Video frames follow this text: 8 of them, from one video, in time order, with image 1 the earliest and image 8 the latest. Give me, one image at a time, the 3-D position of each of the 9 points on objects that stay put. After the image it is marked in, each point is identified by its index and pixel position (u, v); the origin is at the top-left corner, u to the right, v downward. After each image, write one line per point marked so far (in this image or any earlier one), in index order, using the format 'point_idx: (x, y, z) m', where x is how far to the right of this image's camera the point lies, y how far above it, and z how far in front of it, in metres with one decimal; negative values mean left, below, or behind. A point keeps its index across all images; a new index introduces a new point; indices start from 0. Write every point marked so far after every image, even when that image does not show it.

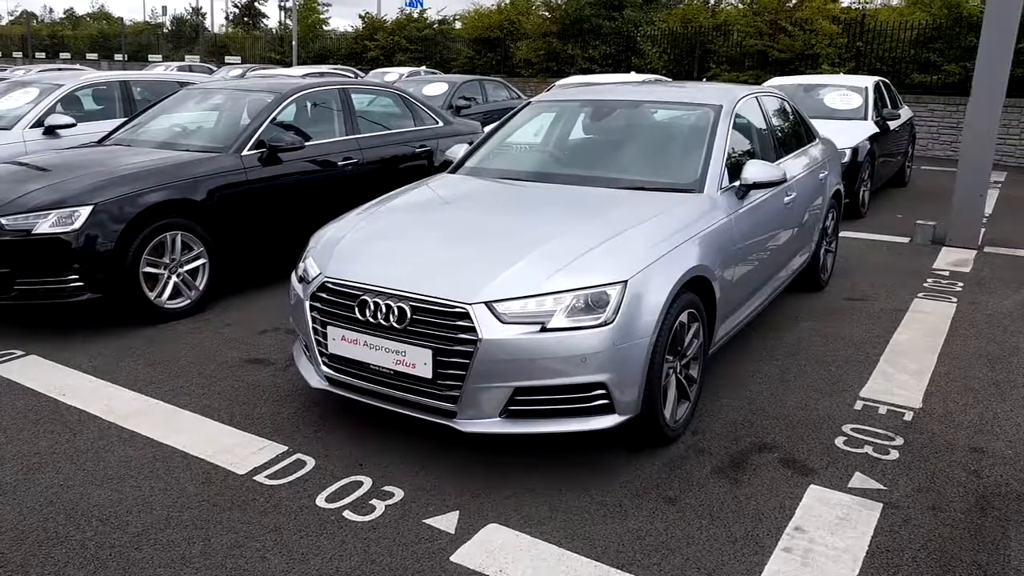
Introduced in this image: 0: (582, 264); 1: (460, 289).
0: (+0.3, +0.1, +3.2) m
1: (-0.2, 0.0, +3.1) m
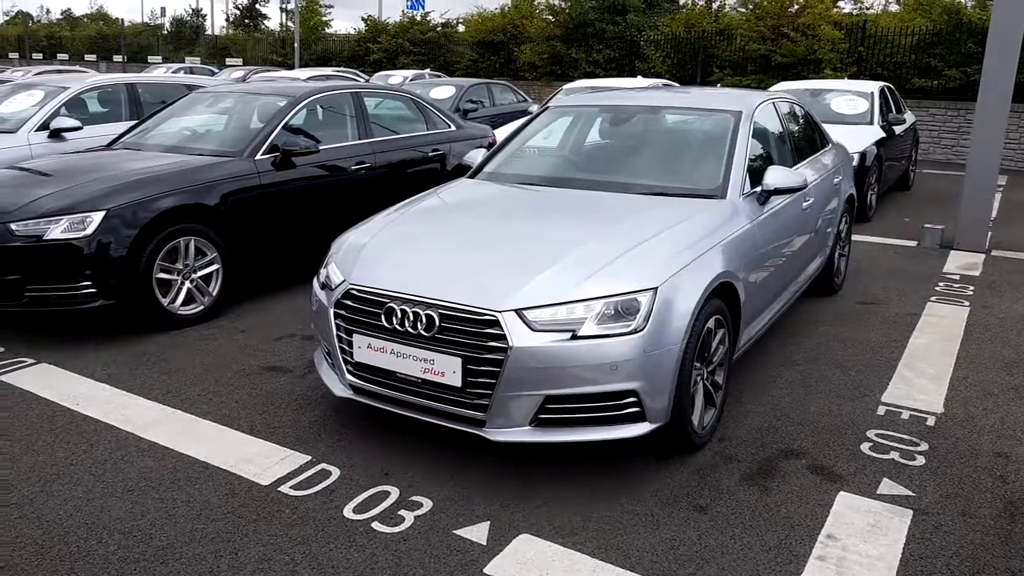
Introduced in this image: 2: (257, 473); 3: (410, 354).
0: (+0.4, +0.1, +3.2) m
1: (-0.1, 0.0, +3.1) m
2: (-1.1, -0.8, +3.4) m
3: (-0.4, -0.3, +3.2) m
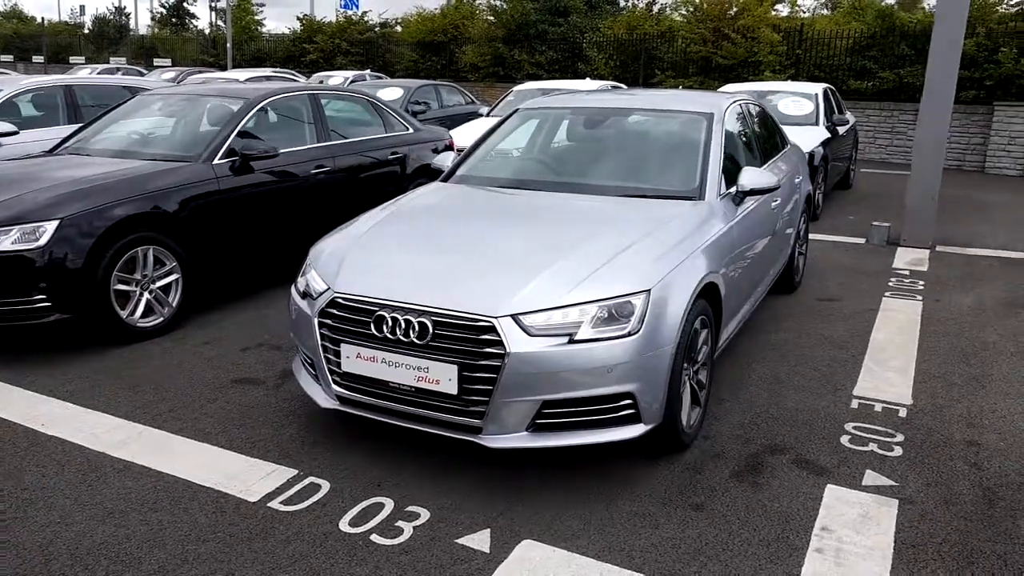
0: (+0.4, 0.0, +3.2) m
1: (-0.1, -0.1, +3.1) m
2: (-1.1, -0.8, +3.3) m
3: (-0.4, -0.3, +3.1) m
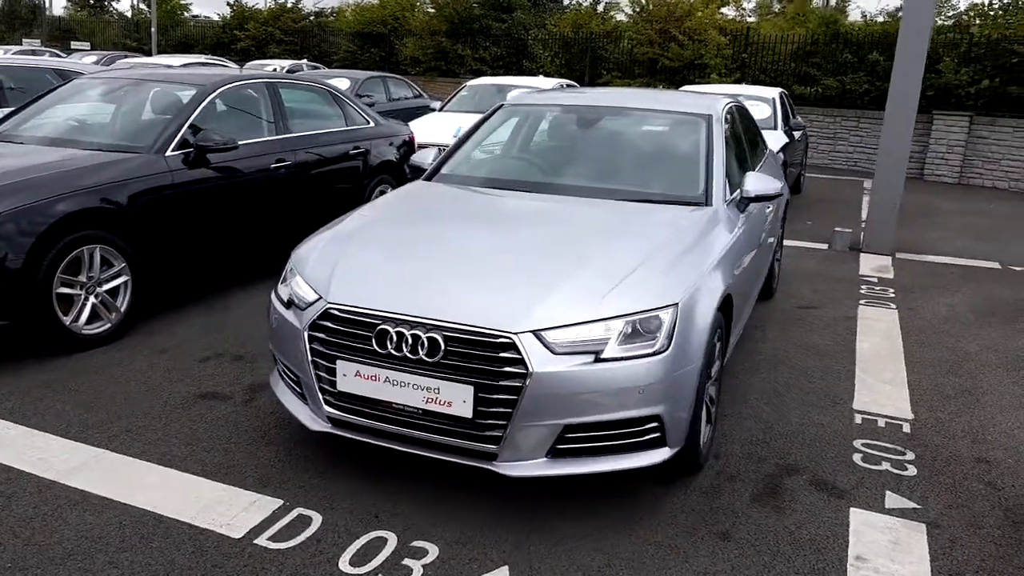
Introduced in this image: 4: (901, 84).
0: (+0.4, 0.0, +3.0) m
1: (0.0, -0.1, +2.8) m
2: (-1.0, -0.8, +2.9) m
3: (-0.4, -0.3, +2.8) m
4: (+3.7, +1.9, +7.7) m
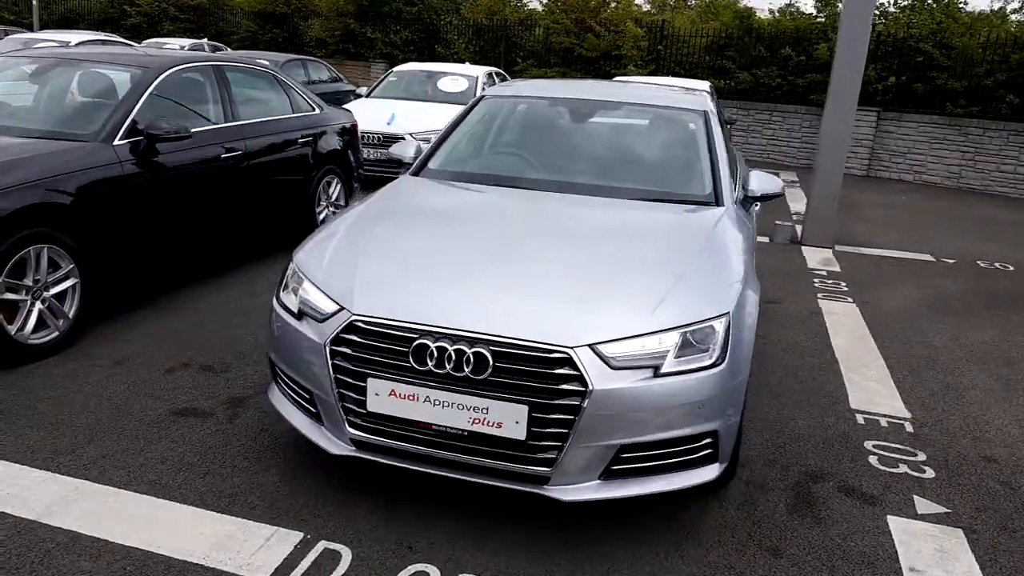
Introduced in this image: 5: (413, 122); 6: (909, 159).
0: (+0.6, 0.0, +2.8) m
1: (+0.1, -0.1, +2.6) m
2: (-0.9, -0.9, +2.6) m
3: (-0.2, -0.4, +2.6) m
4: (+3.2, +2.0, +7.9) m
5: (-1.2, +2.0, +9.6) m
6: (+6.7, +2.2, +13.7) m
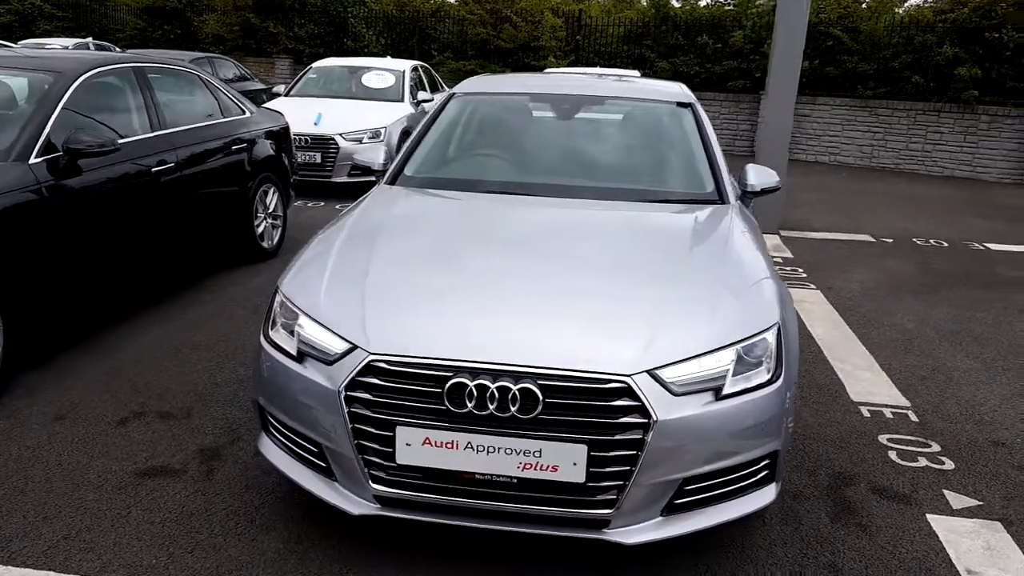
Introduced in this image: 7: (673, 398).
0: (+0.7, -0.1, +2.6) m
1: (+0.3, -0.2, +2.3) m
2: (-0.7, -1.0, +2.2) m
3: (0.0, -0.4, +2.3) m
4: (+2.6, +2.1, +7.9) m
5: (-1.9, +1.9, +9.1) m
6: (+5.4, +2.5, +14.1) m
7: (+0.5, -0.3, +2.3) m
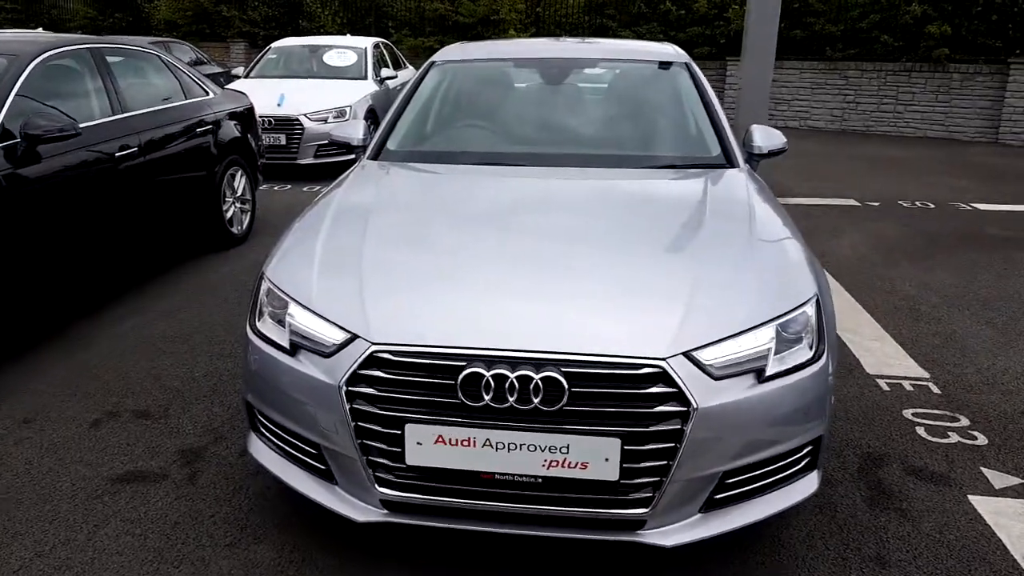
0: (+0.7, 0.0, +2.4) m
1: (+0.3, -0.1, +2.1) m
2: (-0.6, -1.0, +2.0) m
3: (0.0, -0.4, +2.1) m
4: (+2.3, +2.4, +7.7) m
5: (-2.2, +2.0, +8.8) m
6: (+4.9, +3.1, +14.0) m
7: (+0.5, -0.2, +2.1) m
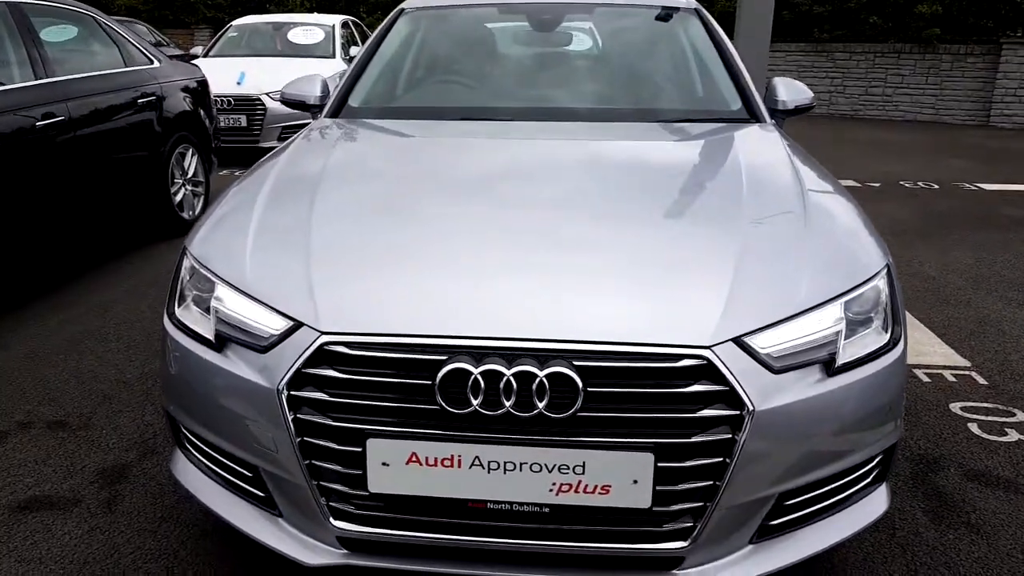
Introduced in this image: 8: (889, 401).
0: (+0.7, +0.1, +1.9) m
1: (+0.3, -0.1, +1.6) m
2: (-0.6, -0.9, +1.5) m
3: (0.0, -0.3, +1.6) m
4: (+2.1, +2.5, +7.2) m
5: (-2.4, +2.1, +8.2) m
6: (+4.5, +3.3, +13.6) m
7: (+0.5, -0.2, +1.6) m
8: (+0.8, -0.2, +1.8) m
